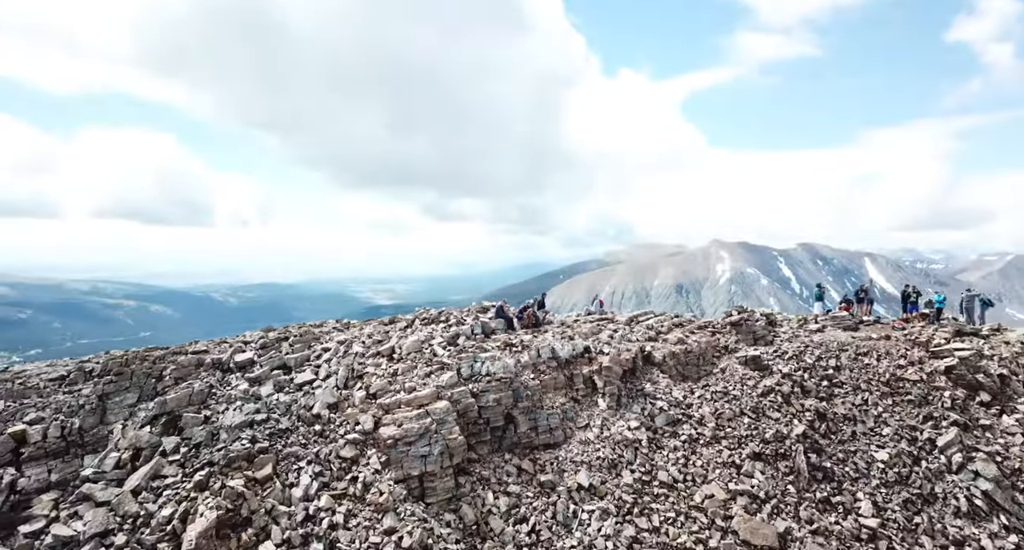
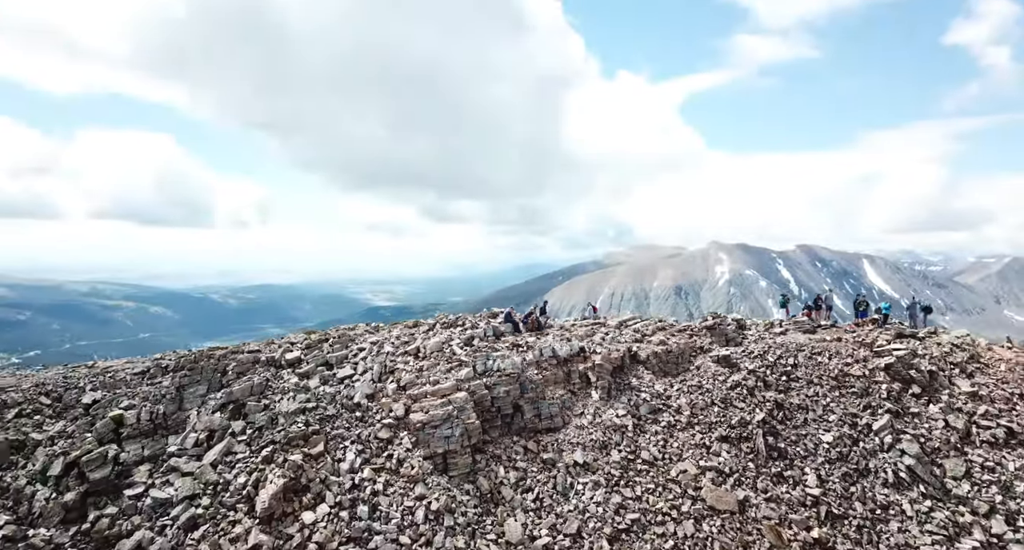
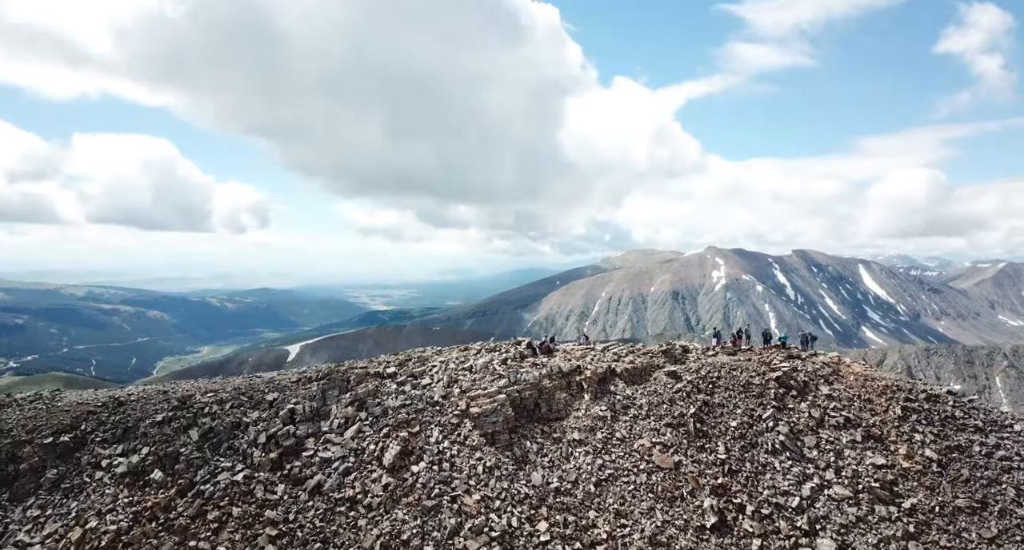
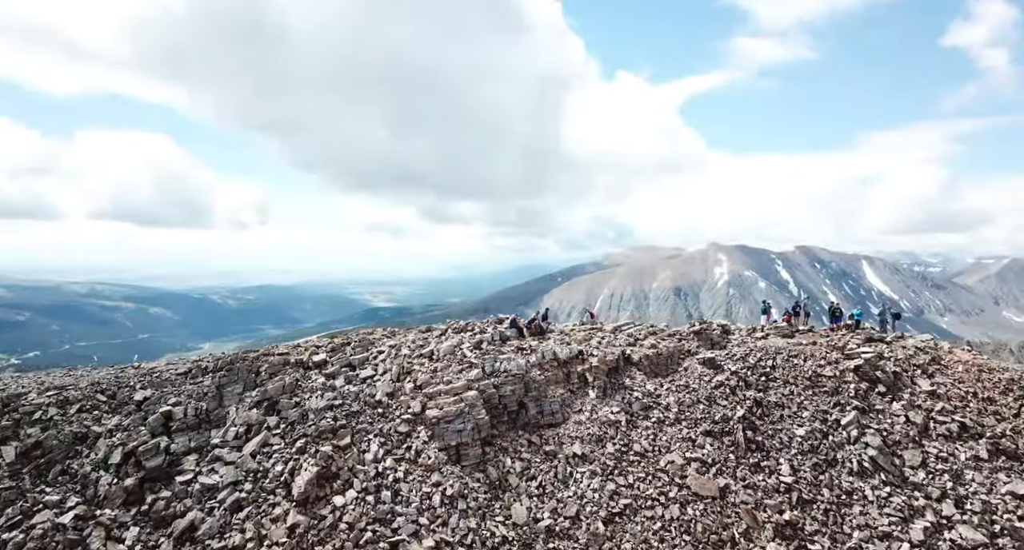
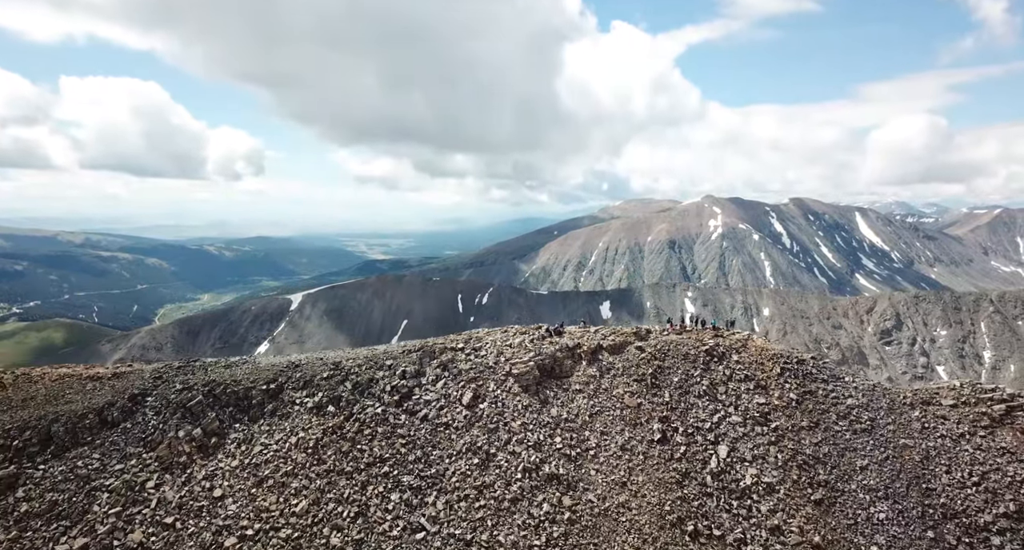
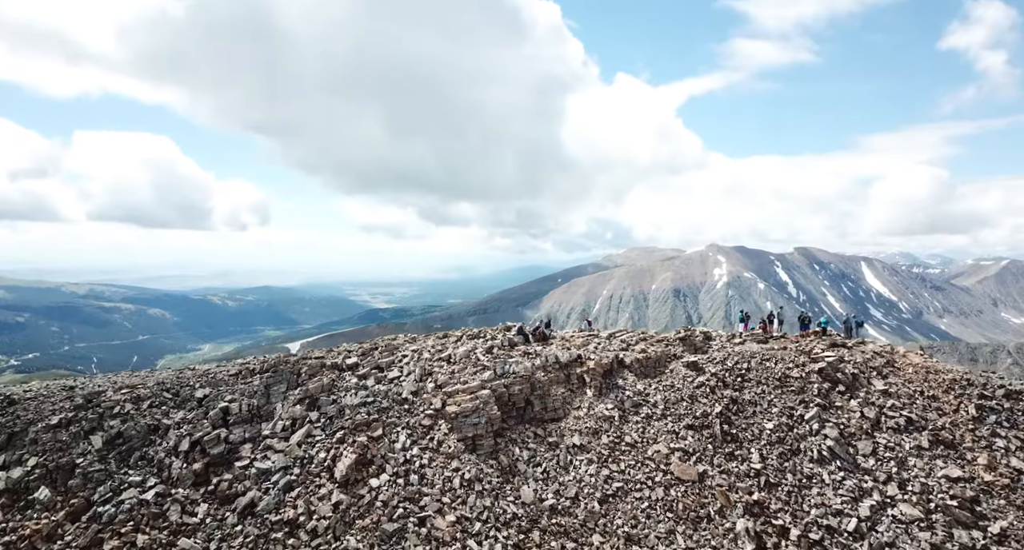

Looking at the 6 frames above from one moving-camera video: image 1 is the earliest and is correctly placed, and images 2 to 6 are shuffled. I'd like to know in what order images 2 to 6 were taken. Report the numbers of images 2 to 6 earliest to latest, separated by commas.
2, 4, 6, 3, 5
